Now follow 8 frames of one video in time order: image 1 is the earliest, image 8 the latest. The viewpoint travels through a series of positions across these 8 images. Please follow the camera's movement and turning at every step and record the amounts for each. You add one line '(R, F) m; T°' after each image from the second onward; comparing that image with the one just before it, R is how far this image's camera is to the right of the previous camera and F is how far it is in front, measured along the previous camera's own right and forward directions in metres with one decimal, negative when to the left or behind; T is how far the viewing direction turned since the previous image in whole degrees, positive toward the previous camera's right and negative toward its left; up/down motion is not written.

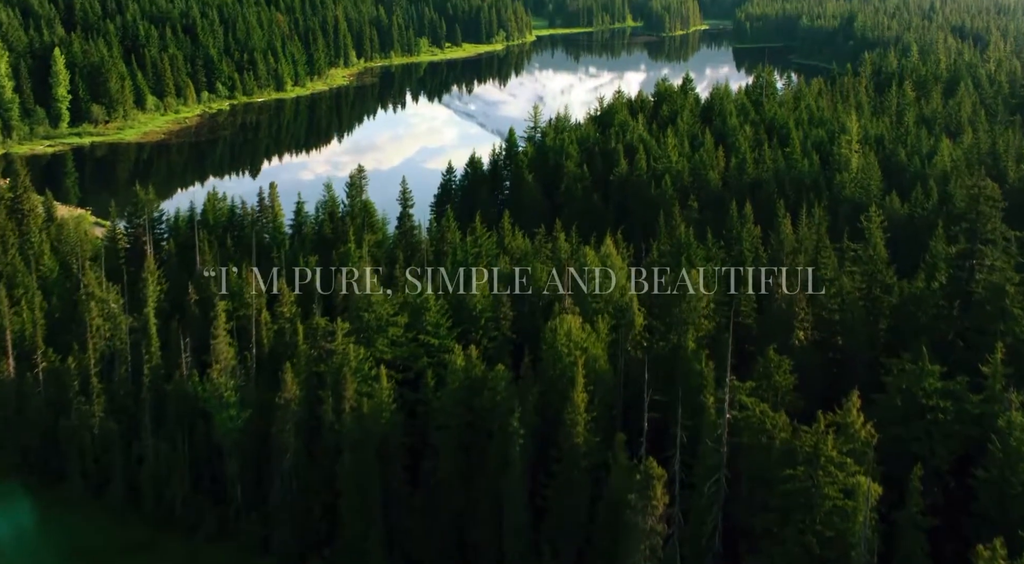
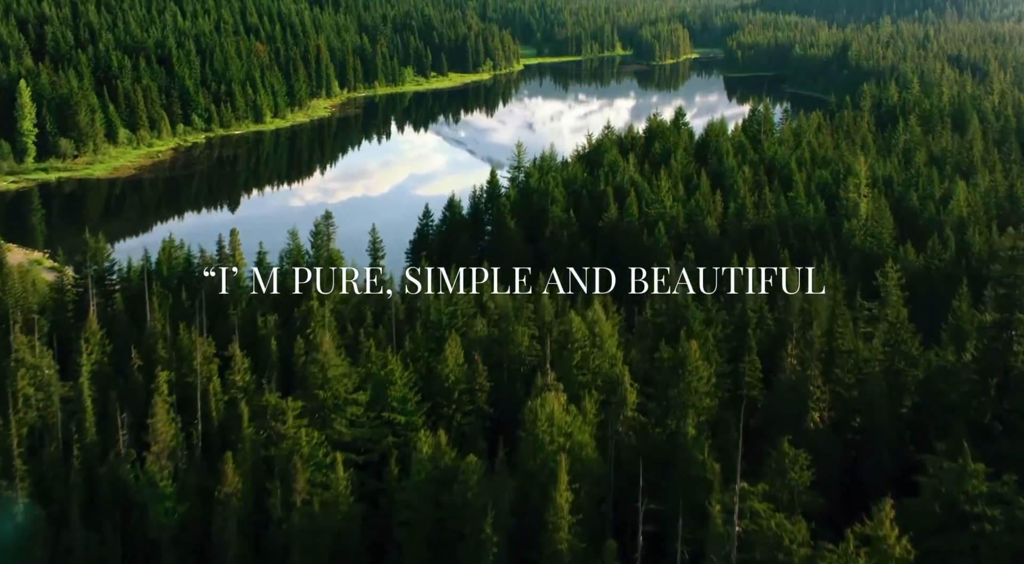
(+0.4, +2.8) m; +1°
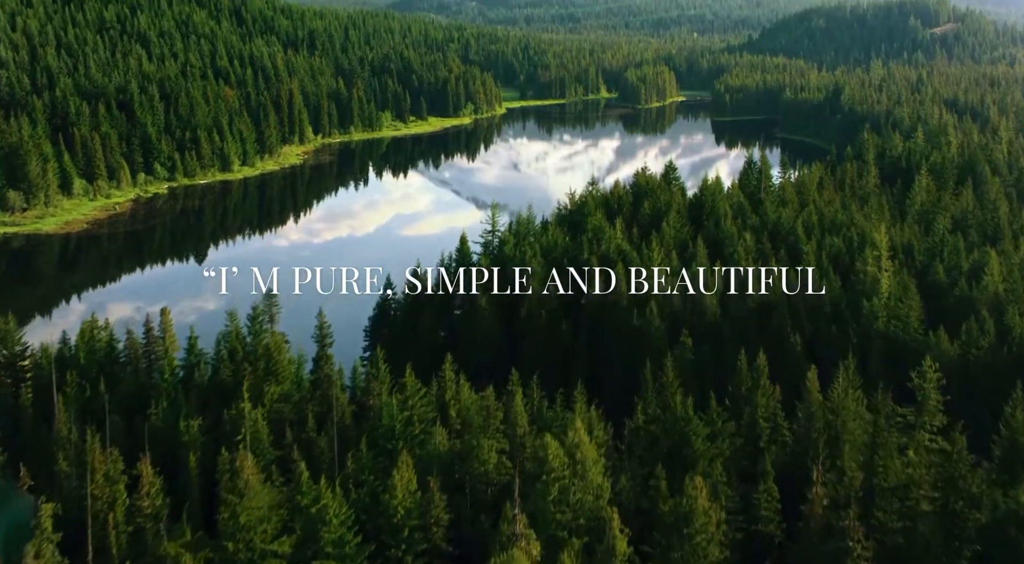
(+0.5, +4.2) m; +1°
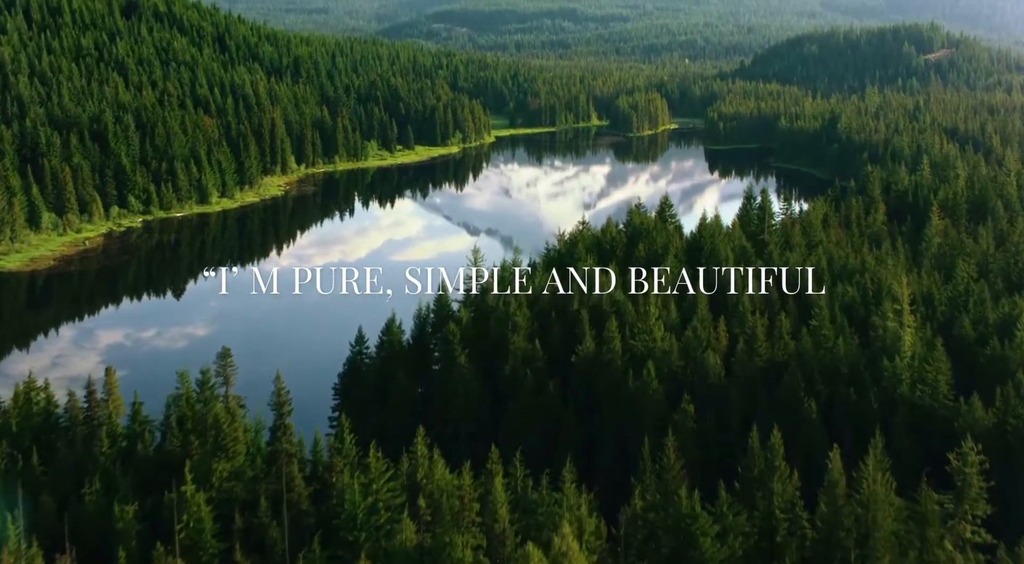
(+0.3, +2.8) m; 0°
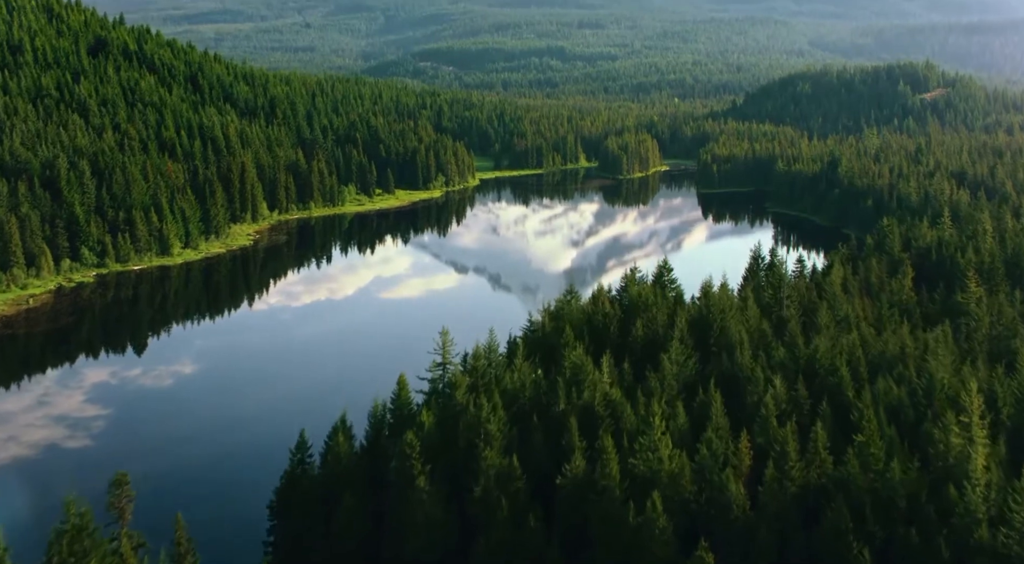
(+0.4, +5.0) m; +1°
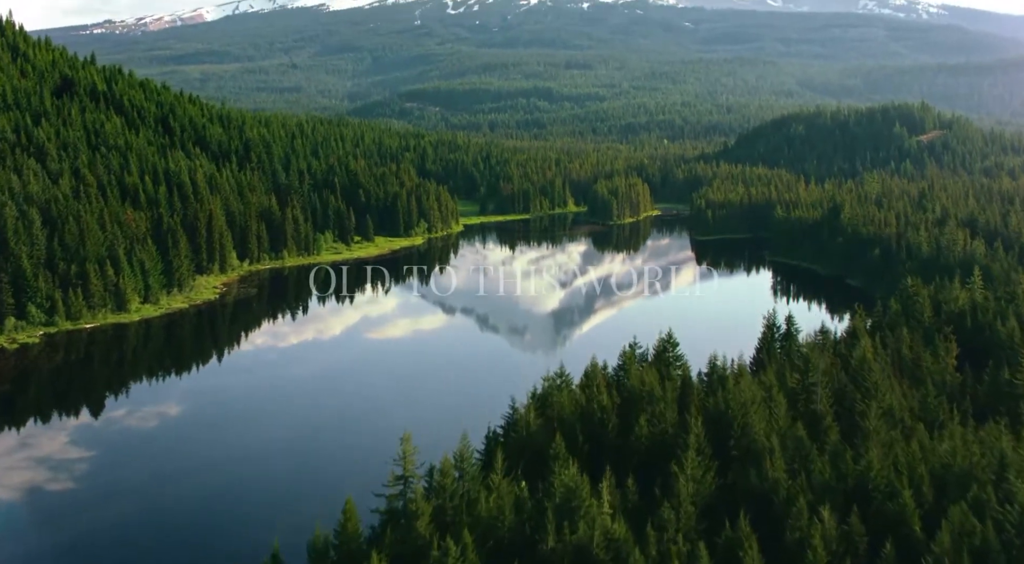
(+0.3, +5.0) m; +1°
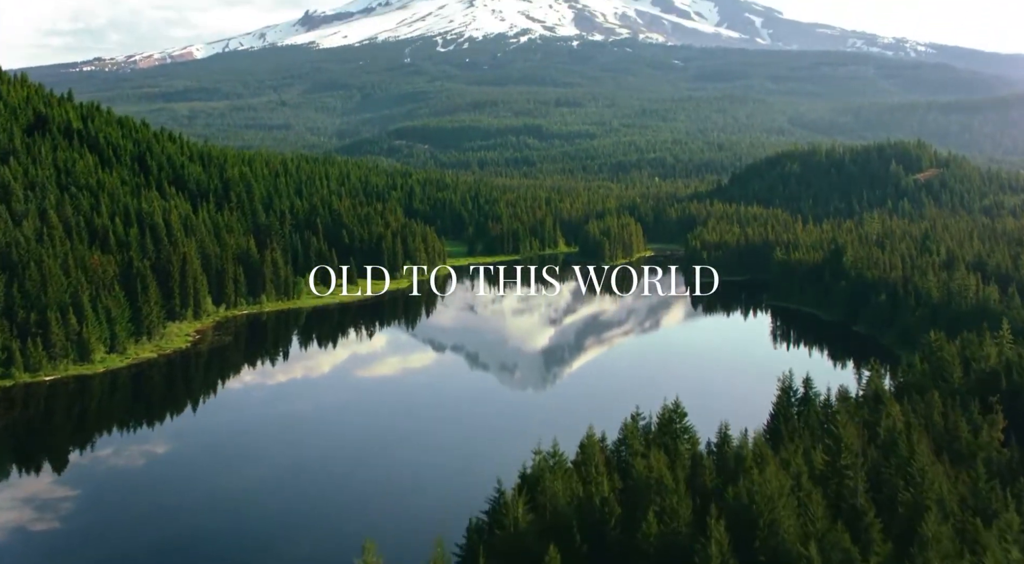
(+0.1, +3.6) m; +1°
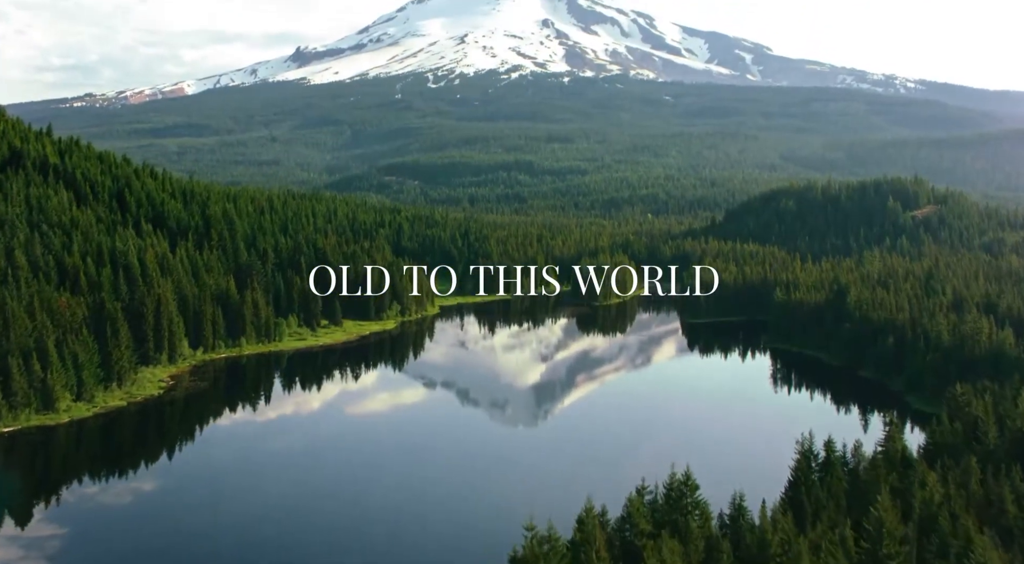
(+0.1, +3.1) m; +1°
